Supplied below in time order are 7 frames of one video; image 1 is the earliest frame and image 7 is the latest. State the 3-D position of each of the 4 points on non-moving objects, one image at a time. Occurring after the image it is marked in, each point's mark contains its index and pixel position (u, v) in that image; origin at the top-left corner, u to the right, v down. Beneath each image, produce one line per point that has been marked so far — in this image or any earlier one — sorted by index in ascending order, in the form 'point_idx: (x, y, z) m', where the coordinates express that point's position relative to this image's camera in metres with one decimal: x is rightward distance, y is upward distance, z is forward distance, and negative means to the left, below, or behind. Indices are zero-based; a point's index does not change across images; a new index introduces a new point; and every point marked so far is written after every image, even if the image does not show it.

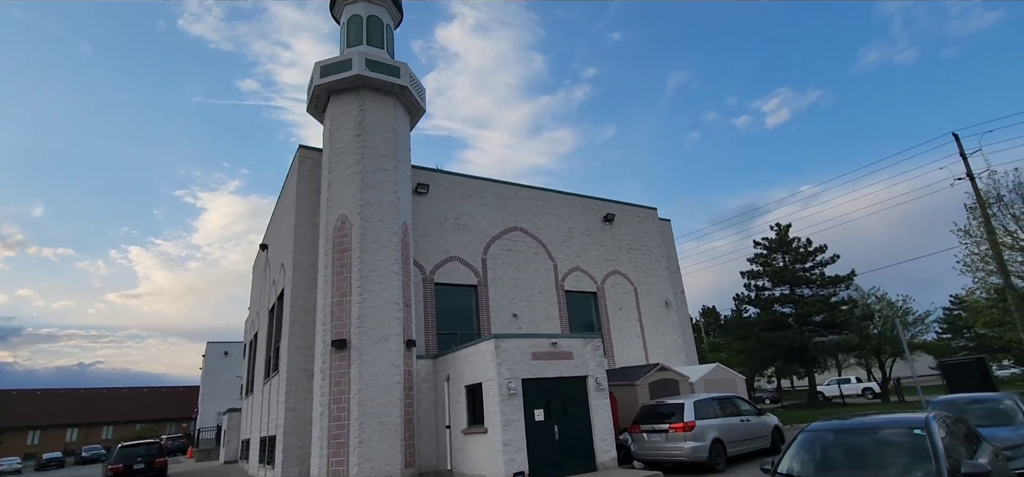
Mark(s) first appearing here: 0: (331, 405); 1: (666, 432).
0: (-4.3, -4.0, +13.3) m
1: (+3.6, -4.5, +12.9) m
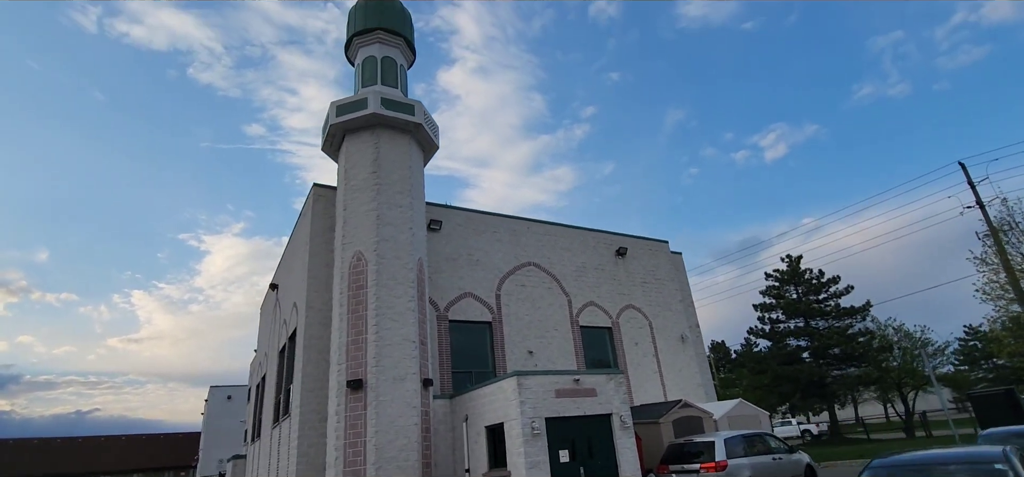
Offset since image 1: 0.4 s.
0: (-3.8, -4.9, +12.8) m
1: (+4.2, -5.2, +12.3) m
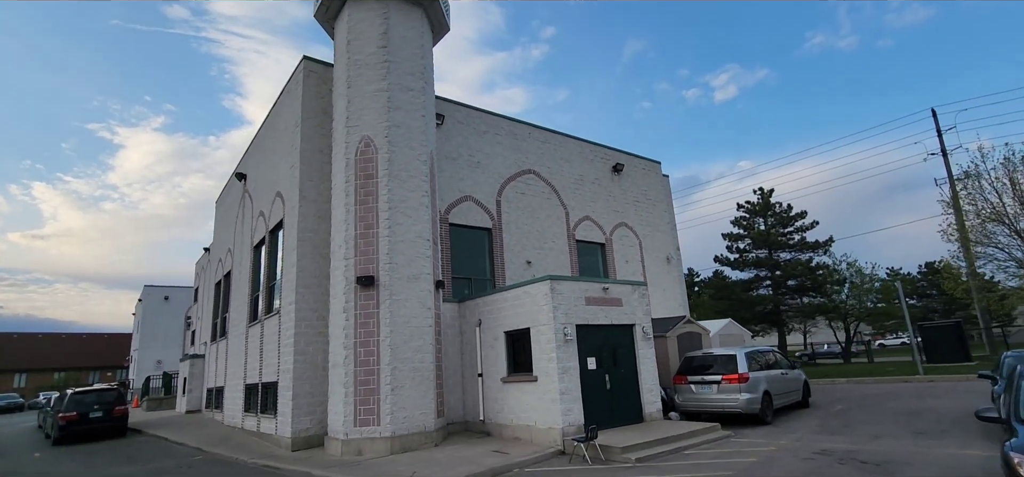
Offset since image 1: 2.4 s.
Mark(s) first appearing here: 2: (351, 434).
0: (-3.3, -2.4, +11.9) m
1: (+4.6, -3.2, +12.4) m
2: (-3.3, -4.0, +11.5) m
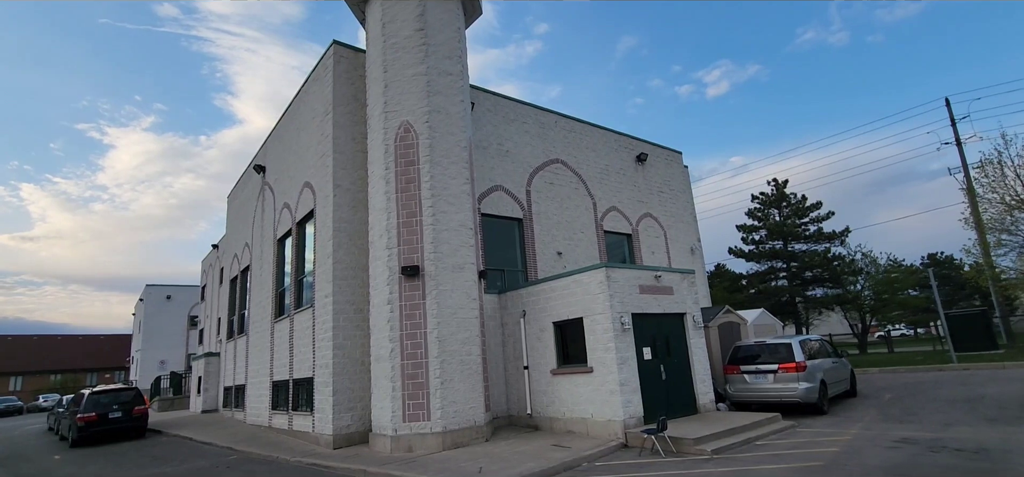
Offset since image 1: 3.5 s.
0: (-2.2, -2.1, +11.4) m
1: (+5.7, -2.9, +12.1) m
2: (-2.2, -3.8, +11.0) m
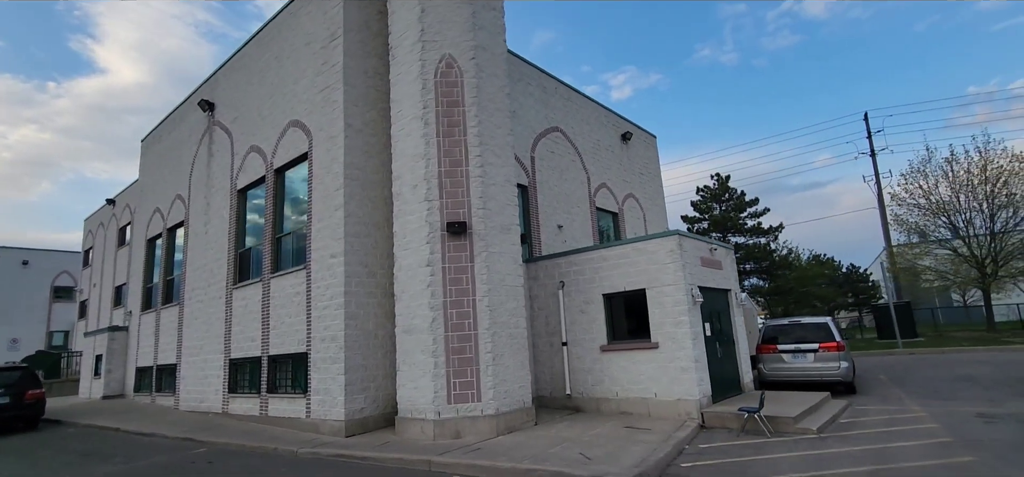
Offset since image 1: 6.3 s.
0: (-1.1, -1.2, +9.7) m
1: (+6.5, -2.4, +11.9) m
2: (-1.1, -2.9, +9.4) m
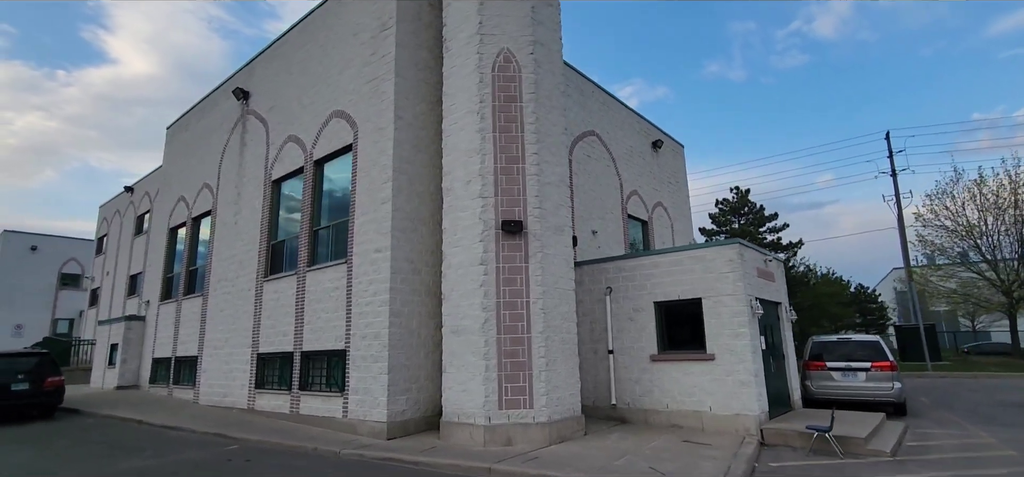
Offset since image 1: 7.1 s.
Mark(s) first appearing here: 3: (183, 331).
0: (-0.2, -1.2, +9.4) m
1: (+7.4, -2.8, +11.6) m
2: (-0.3, -2.9, +9.0) m
3: (-9.7, -2.7, +16.3) m
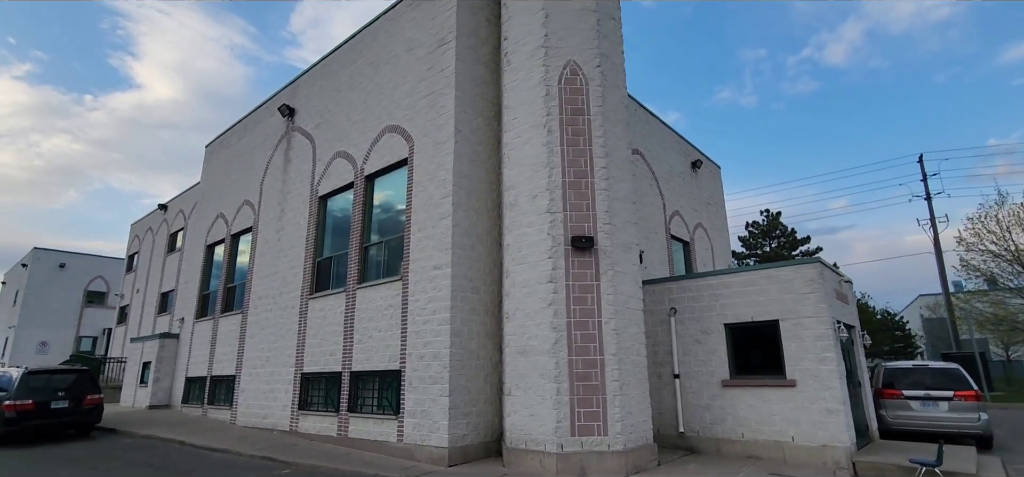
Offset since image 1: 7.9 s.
0: (+1.0, -1.5, +8.9) m
1: (+8.5, -3.2, +10.9) m
2: (+0.9, -3.1, +8.4) m
3: (-8.4, -3.2, +16.0) m
